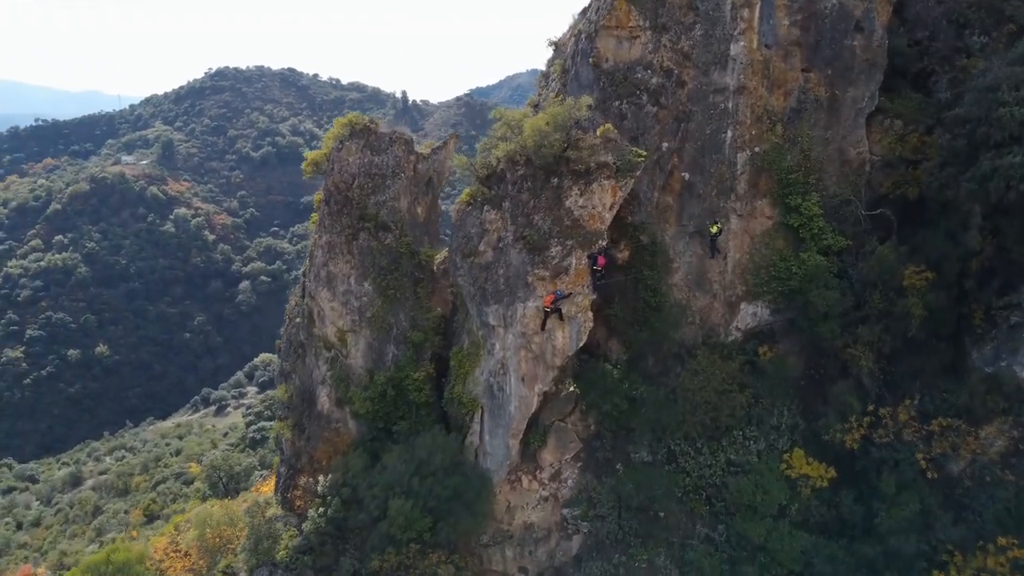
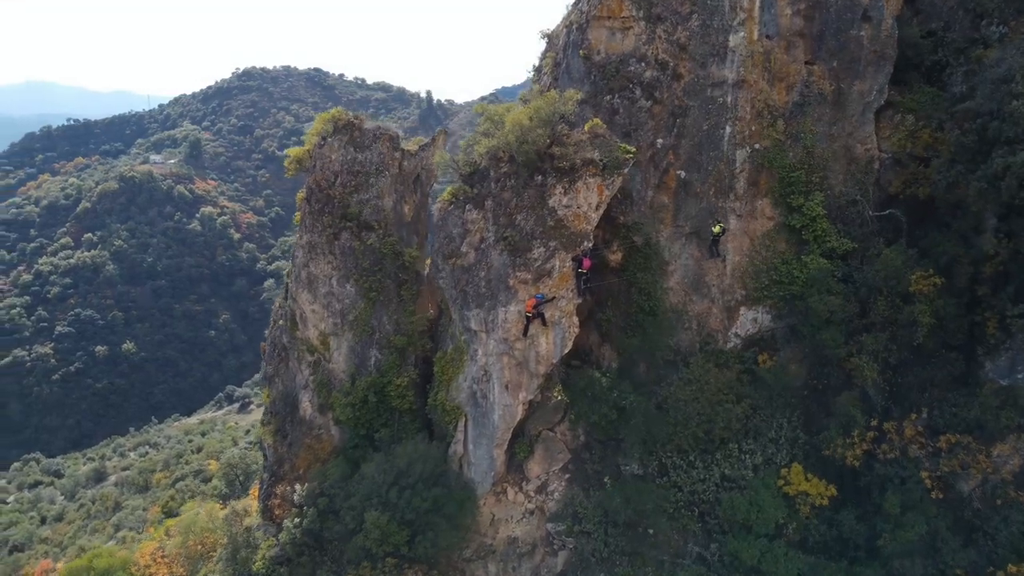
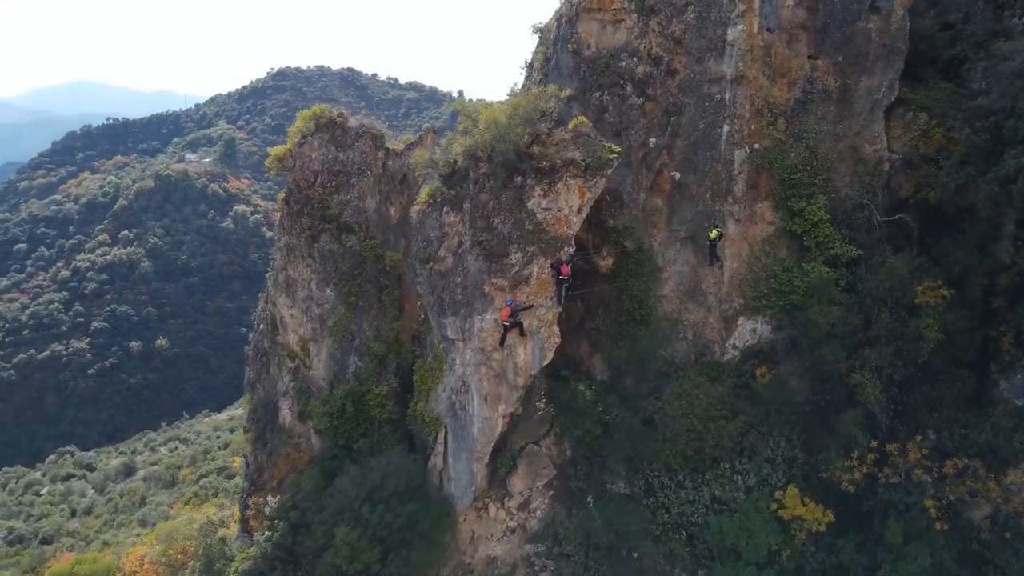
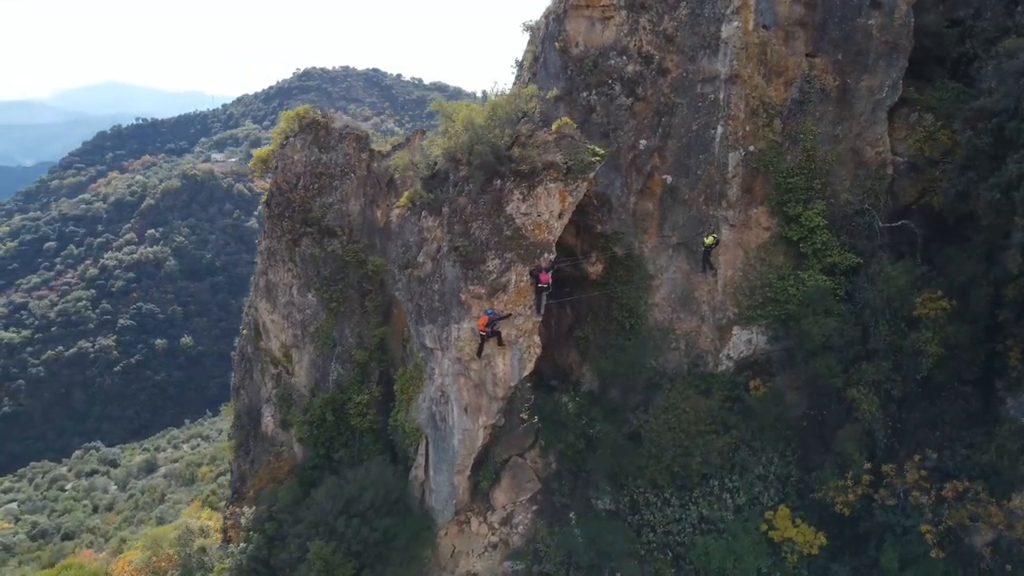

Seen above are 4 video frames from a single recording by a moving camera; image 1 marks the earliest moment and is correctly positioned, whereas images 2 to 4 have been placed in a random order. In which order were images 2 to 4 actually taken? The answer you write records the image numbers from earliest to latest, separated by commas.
2, 3, 4
